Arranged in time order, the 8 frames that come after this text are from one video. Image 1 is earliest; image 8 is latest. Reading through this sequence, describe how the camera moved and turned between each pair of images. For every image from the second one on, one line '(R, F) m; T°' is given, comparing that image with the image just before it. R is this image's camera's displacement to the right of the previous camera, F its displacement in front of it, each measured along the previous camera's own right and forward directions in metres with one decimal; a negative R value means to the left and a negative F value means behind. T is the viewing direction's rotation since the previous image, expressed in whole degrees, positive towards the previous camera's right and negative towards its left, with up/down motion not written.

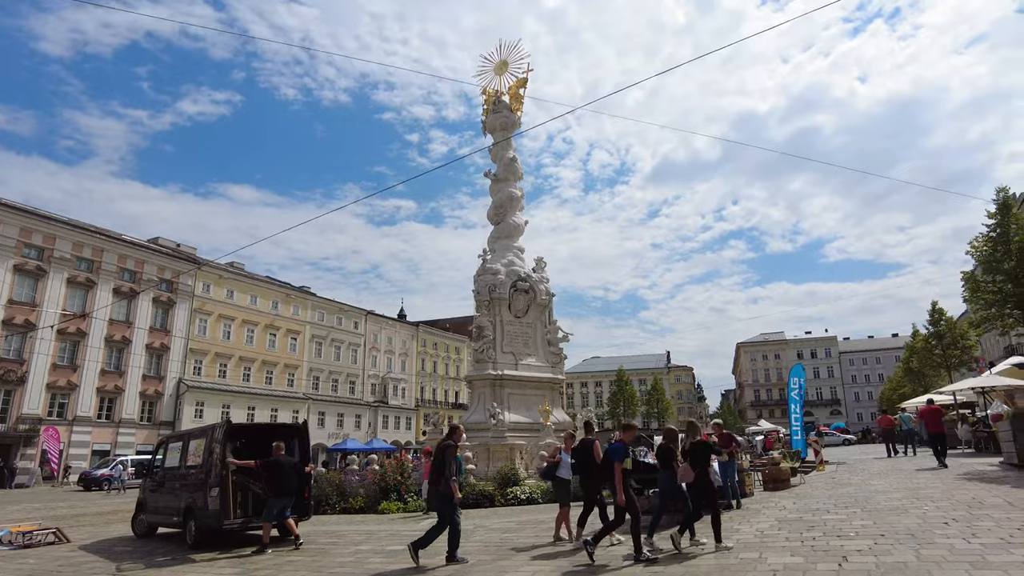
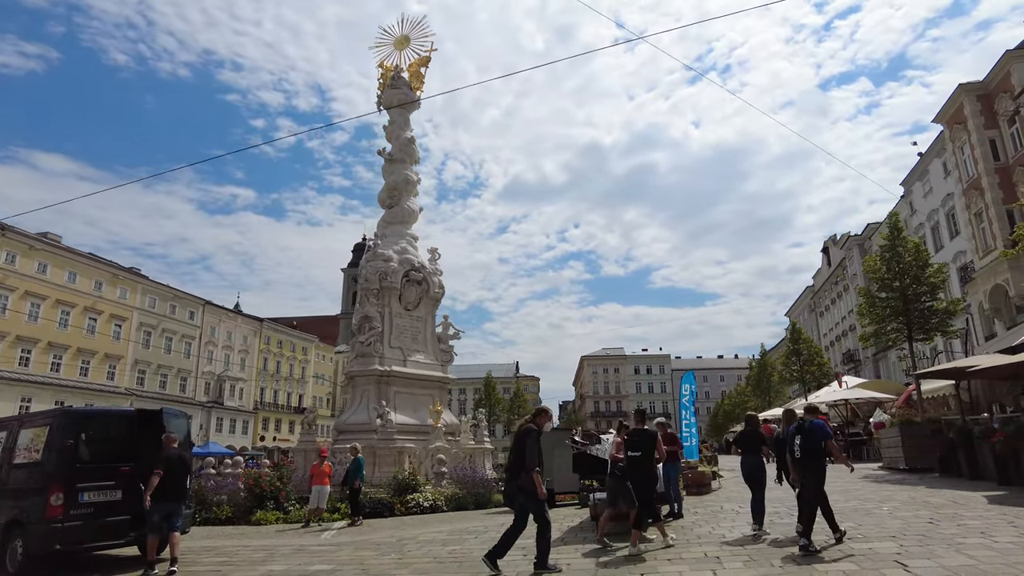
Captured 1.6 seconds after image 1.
(-1.7, +1.7) m; +14°
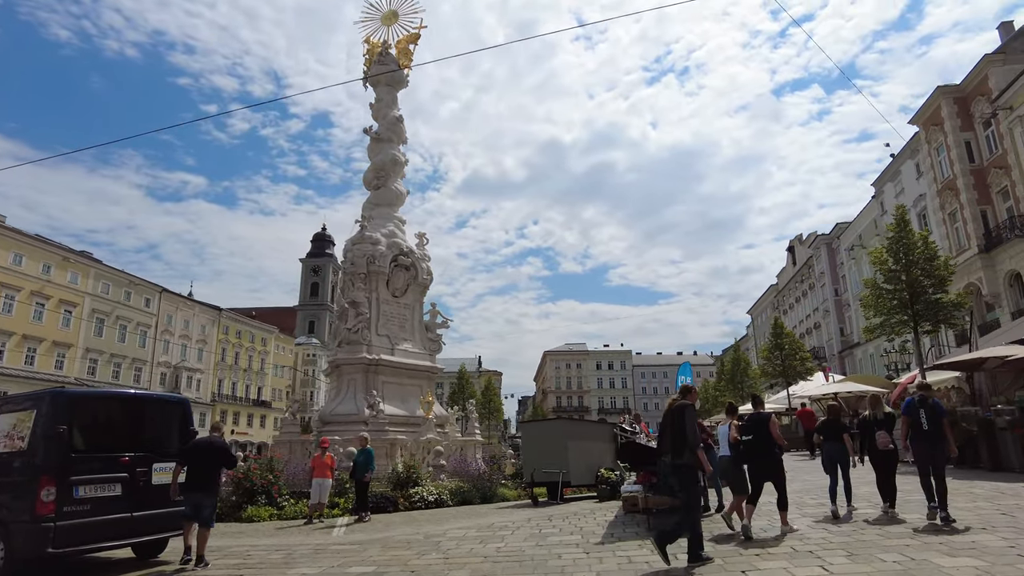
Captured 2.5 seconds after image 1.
(-1.2, +0.8) m; +4°
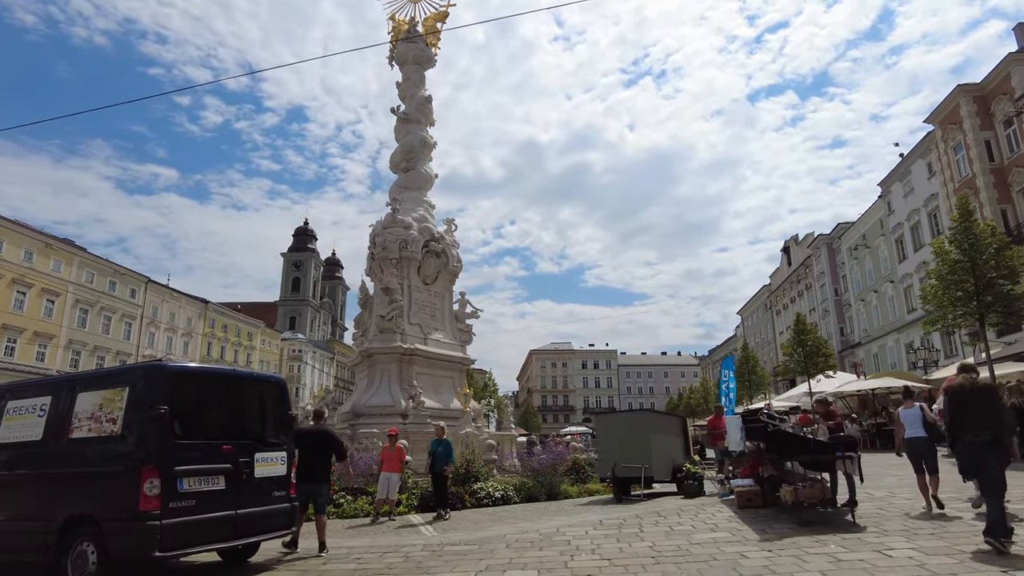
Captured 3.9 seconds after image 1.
(-2.0, +1.0) m; +2°
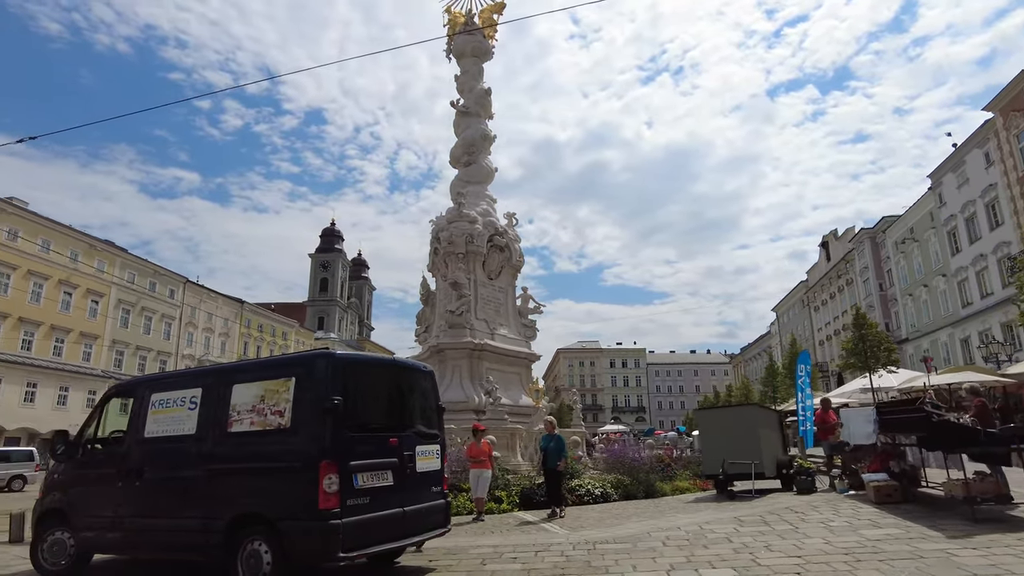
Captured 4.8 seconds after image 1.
(-1.6, +0.4) m; -1°
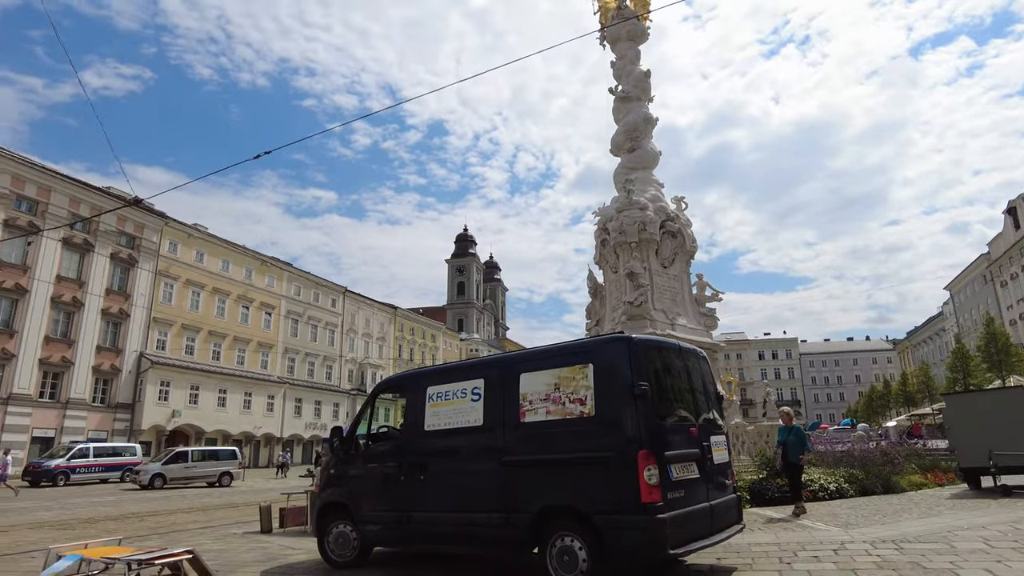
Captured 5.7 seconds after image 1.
(-1.5, +0.3) m; -11°
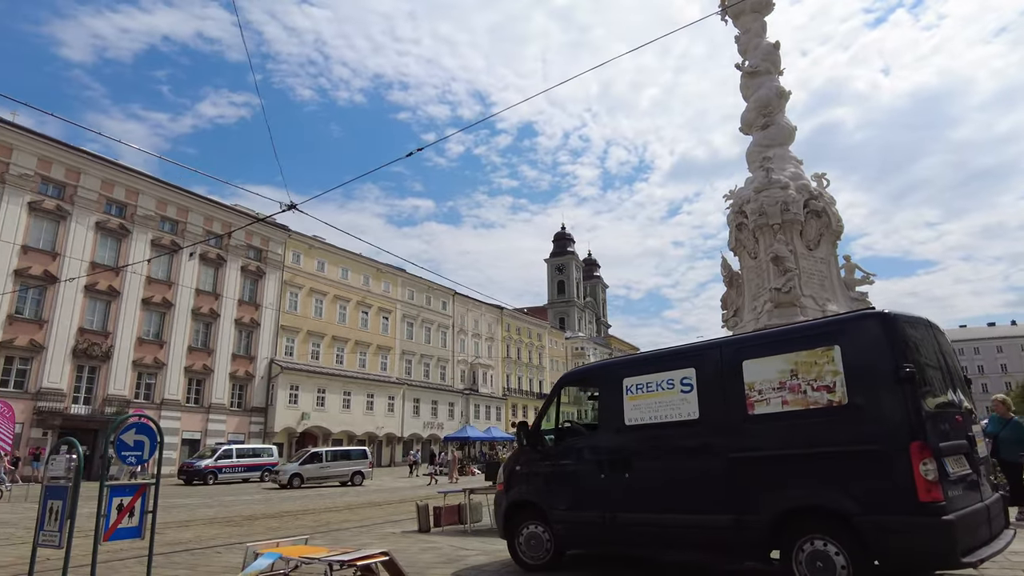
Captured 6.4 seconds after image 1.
(-1.0, +0.4) m; -8°
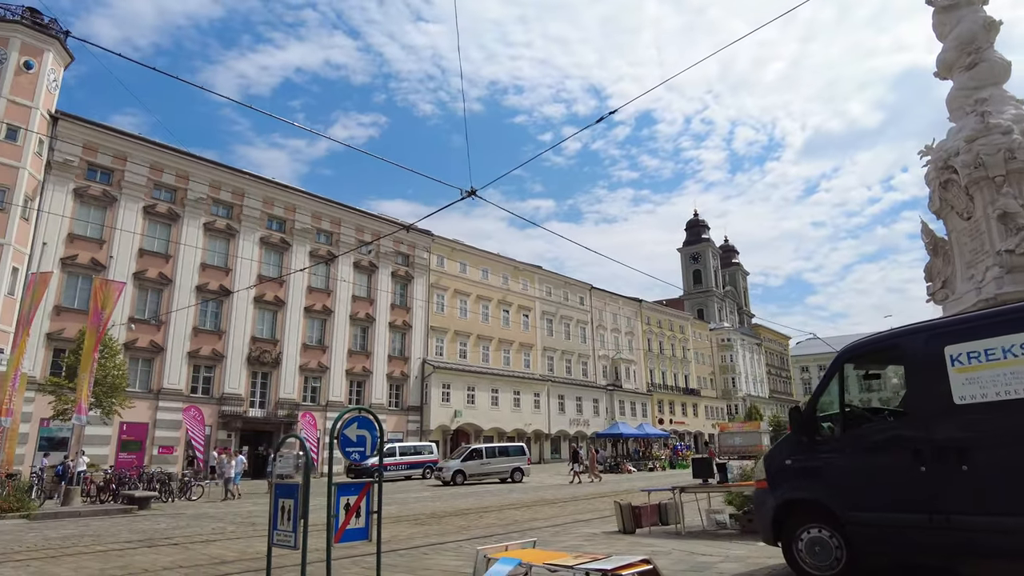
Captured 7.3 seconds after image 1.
(-1.2, +0.8) m; -11°
